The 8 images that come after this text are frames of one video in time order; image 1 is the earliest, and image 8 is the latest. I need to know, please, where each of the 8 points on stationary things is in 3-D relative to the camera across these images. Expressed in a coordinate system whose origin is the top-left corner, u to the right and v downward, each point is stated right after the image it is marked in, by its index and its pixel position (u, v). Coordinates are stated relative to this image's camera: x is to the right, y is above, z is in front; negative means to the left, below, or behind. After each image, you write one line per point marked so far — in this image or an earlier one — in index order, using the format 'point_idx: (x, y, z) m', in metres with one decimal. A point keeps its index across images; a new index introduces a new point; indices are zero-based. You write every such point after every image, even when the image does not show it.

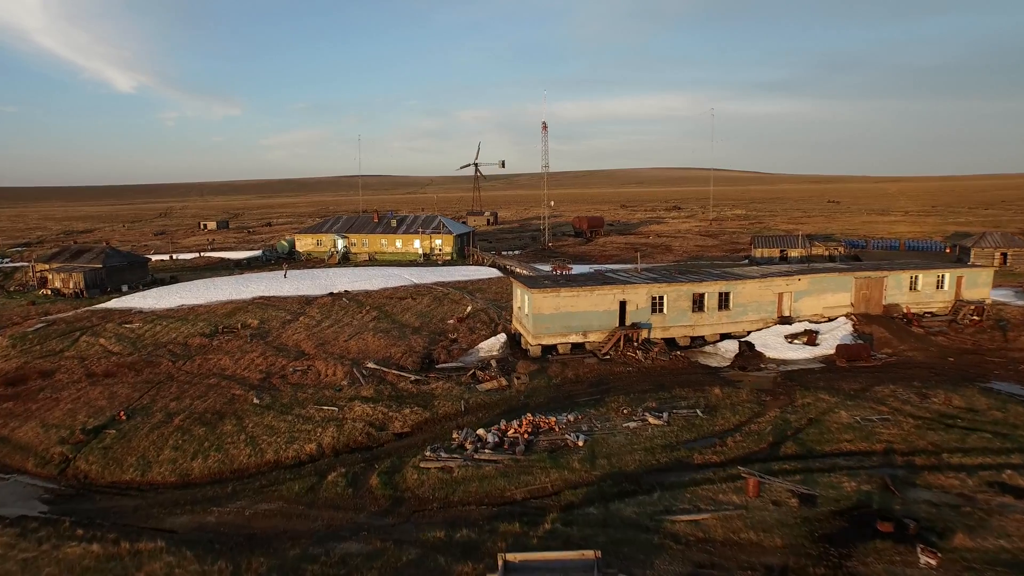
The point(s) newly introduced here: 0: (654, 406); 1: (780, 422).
0: (+3.8, -3.2, +18.0) m
1: (+6.7, -3.3, +16.7) m
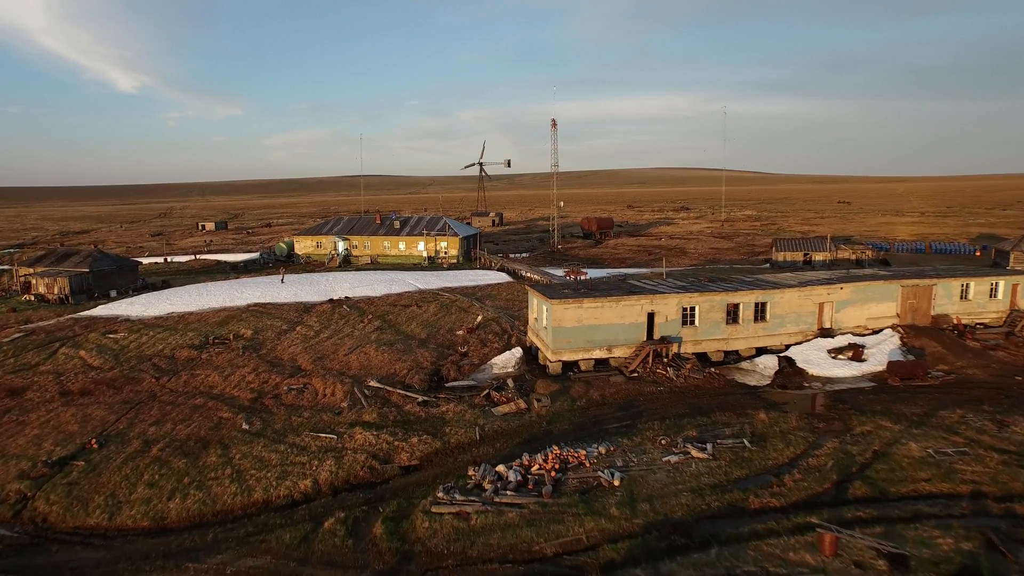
0: (+4.3, -3.5, +15.9) m
1: (+7.2, -3.6, +14.6) m
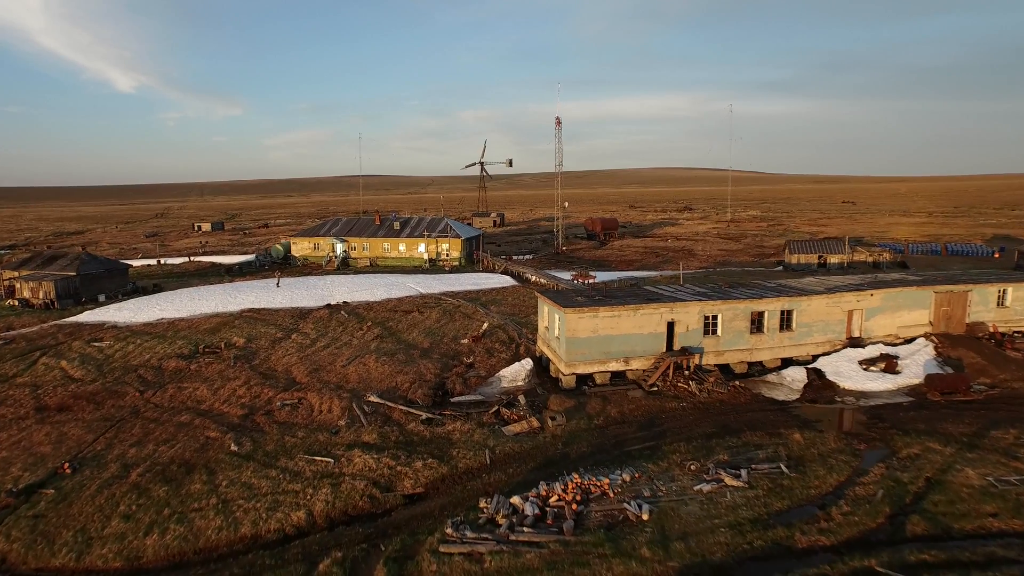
0: (+4.6, -3.7, +14.5) m
1: (+7.5, -3.8, +13.2) m
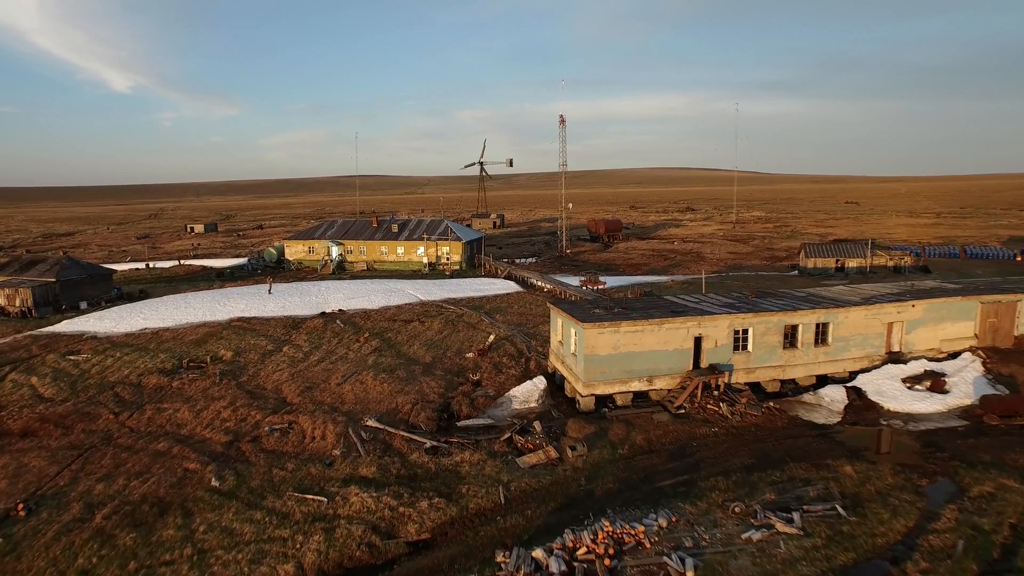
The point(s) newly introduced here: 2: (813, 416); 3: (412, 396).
0: (+5.0, -4.0, +12.7) m
1: (+7.8, -4.1, +11.5) m
2: (+7.8, -3.3, +17.2) m
3: (-2.8, -3.0, +18.5) m
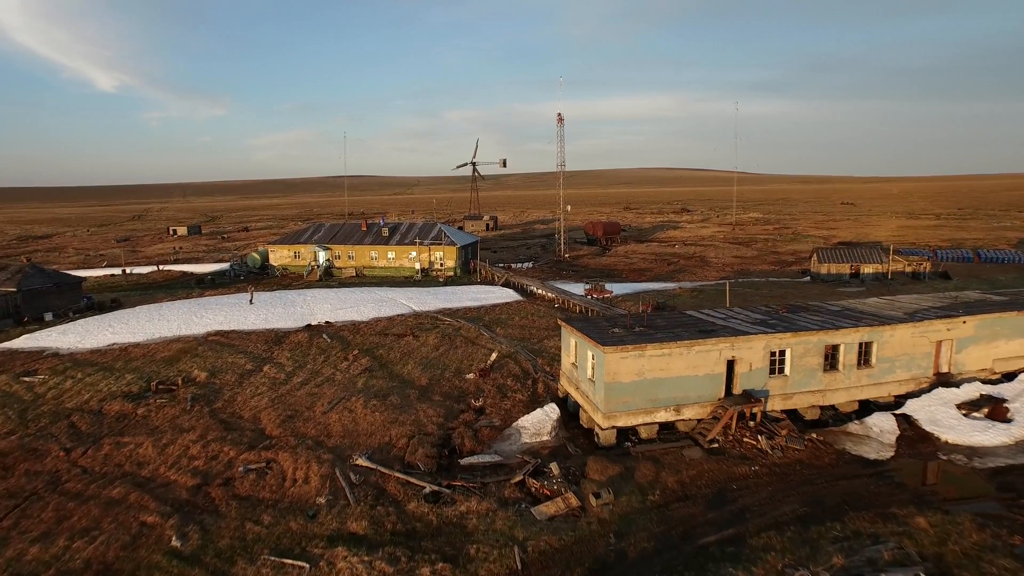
0: (+5.3, -4.4, +10.7) m
1: (+8.2, -4.5, +9.5) m
2: (+8.0, -3.7, +15.3) m
3: (-2.6, -3.4, +16.4) m
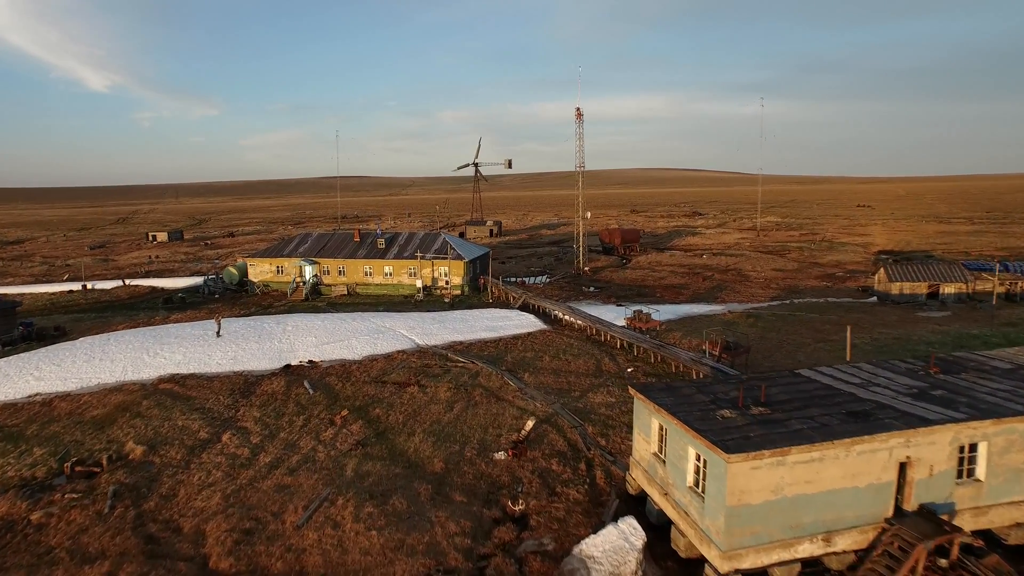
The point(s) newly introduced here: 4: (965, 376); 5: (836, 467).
0: (+6.4, -5.5, +5.4) m
1: (+9.3, -5.5, +4.2) m
2: (+9.0, -4.7, +10.0) m
3: (-1.5, -4.5, +11.0) m
4: (+9.0, -1.8, +13.4) m
5: (+4.9, -2.7, +10.0) m
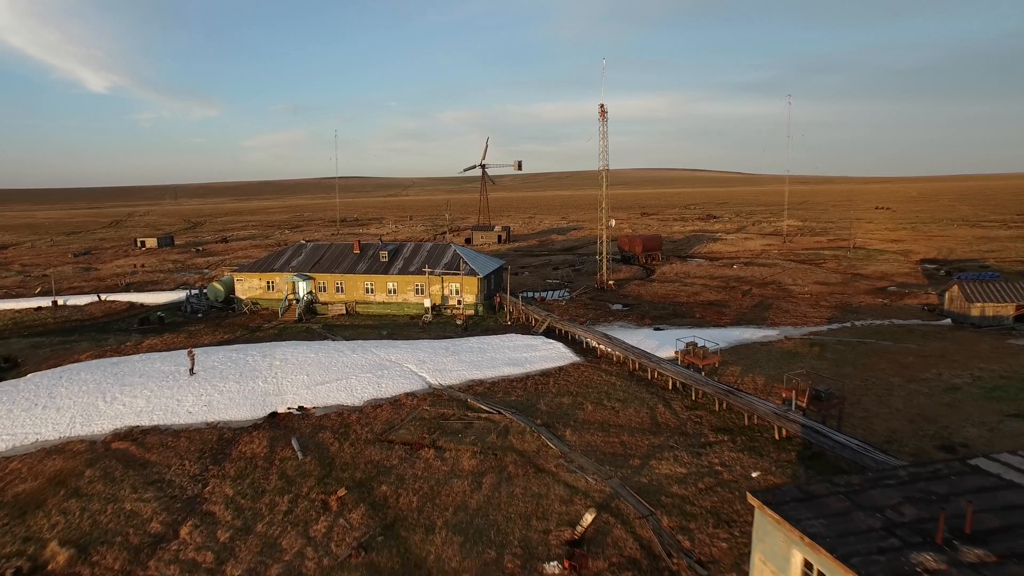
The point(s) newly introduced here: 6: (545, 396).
0: (+7.3, -6.3, +1.4) m
1: (+10.2, -6.4, +0.3) m
2: (+10.0, -5.6, +6.0) m
3: (-0.6, -5.3, +7.0) m
4: (+10.0, -2.6, +9.4) m
5: (+5.9, -3.5, +6.1) m
6: (+1.0, -3.0, +19.1) m
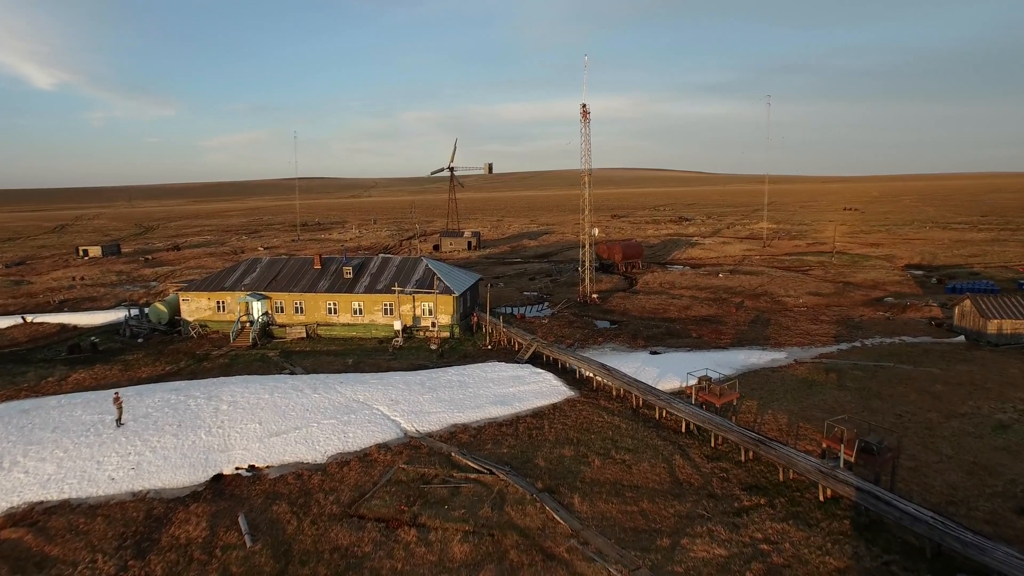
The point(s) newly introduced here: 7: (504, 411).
0: (+8.1, -7.0, -1.0) m
1: (+11.0, -7.1, -2.0) m
2: (+10.5, -6.3, +3.7) m
3: (-0.1, -6.1, +4.1) m
4: (+10.3, -3.3, +7.1) m
5: (+6.4, -4.3, +3.5) m
6: (+0.8, -3.8, +16.3) m
7: (-0.2, -3.4, +18.8) m
